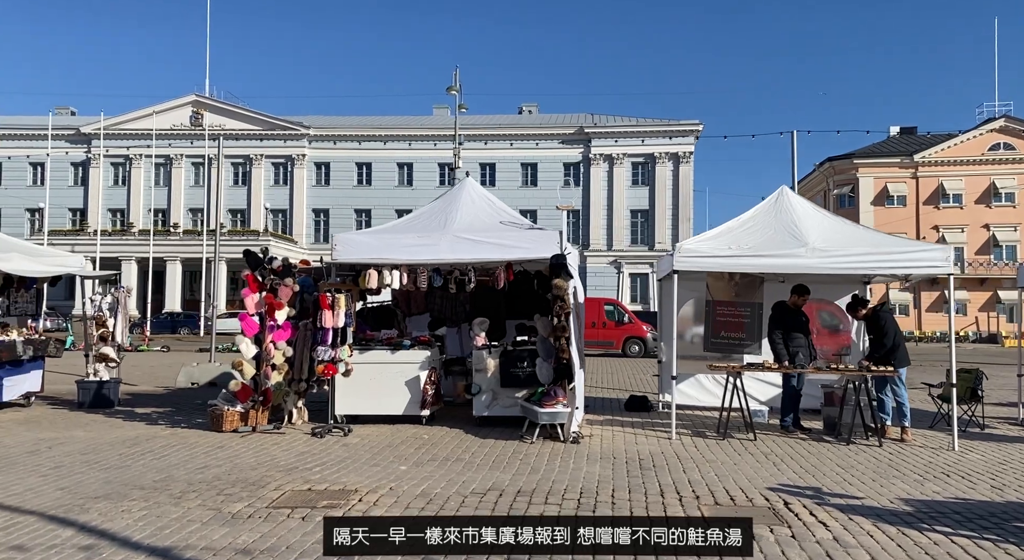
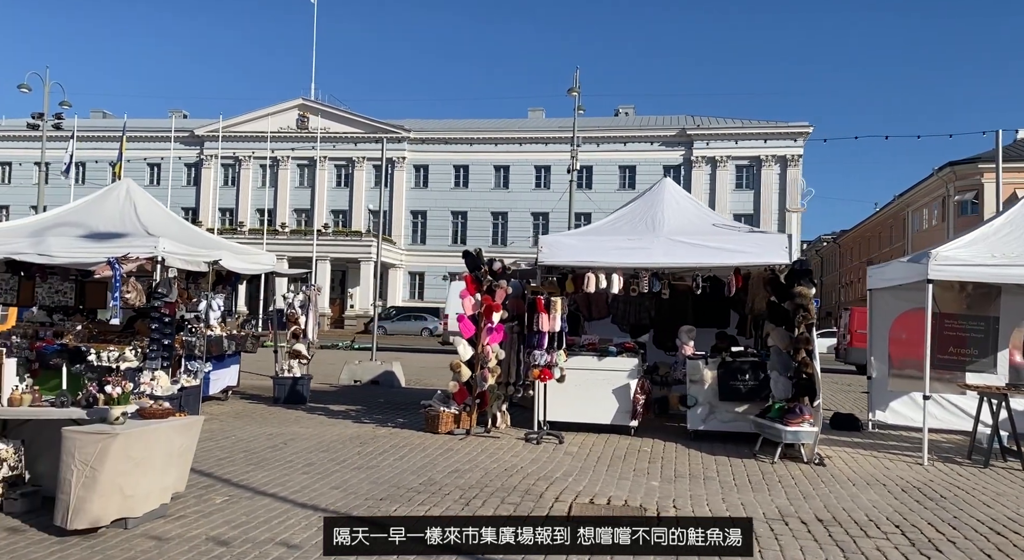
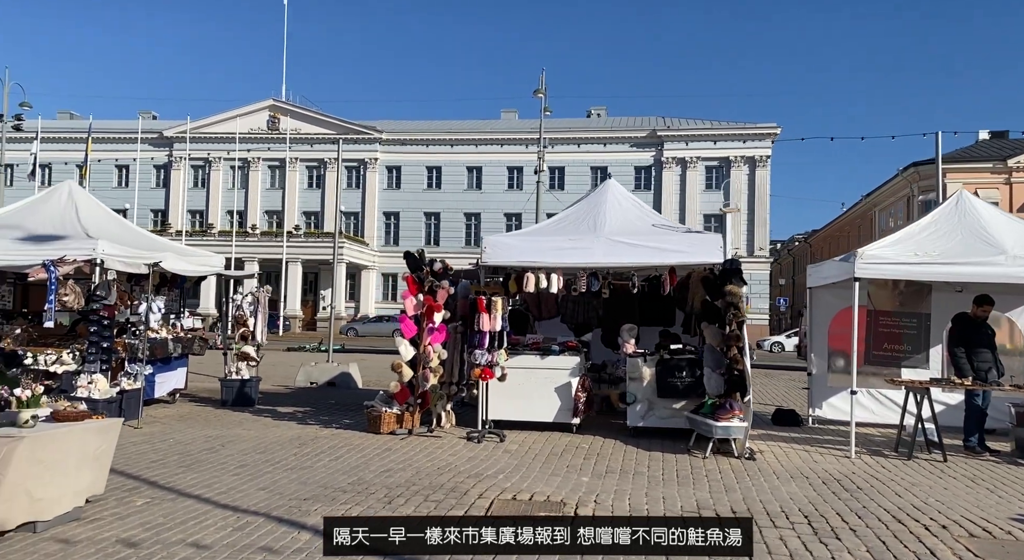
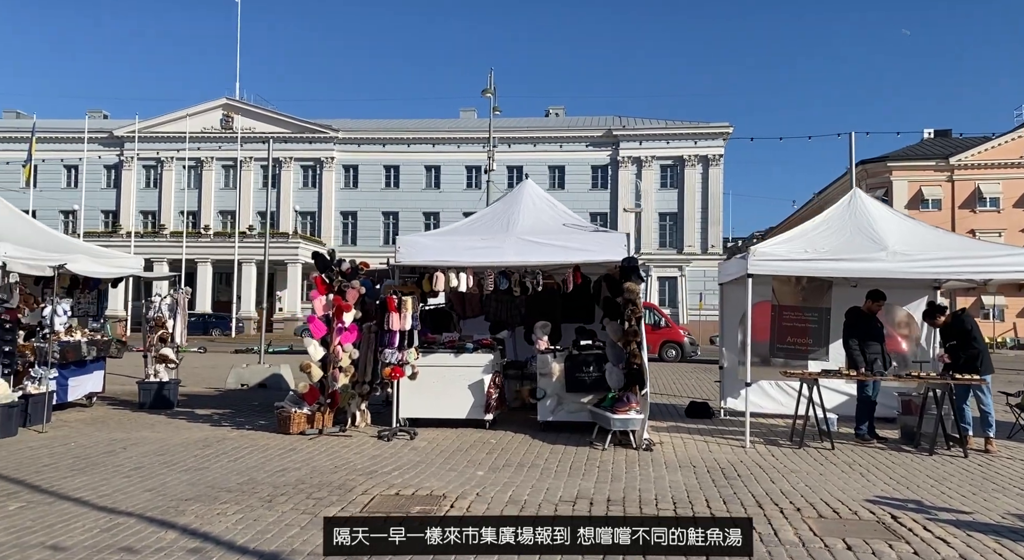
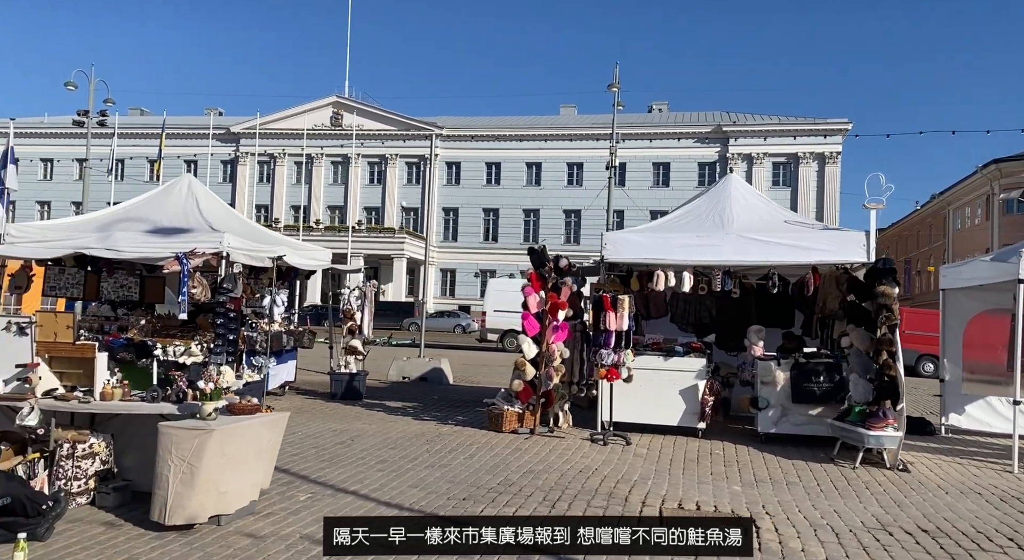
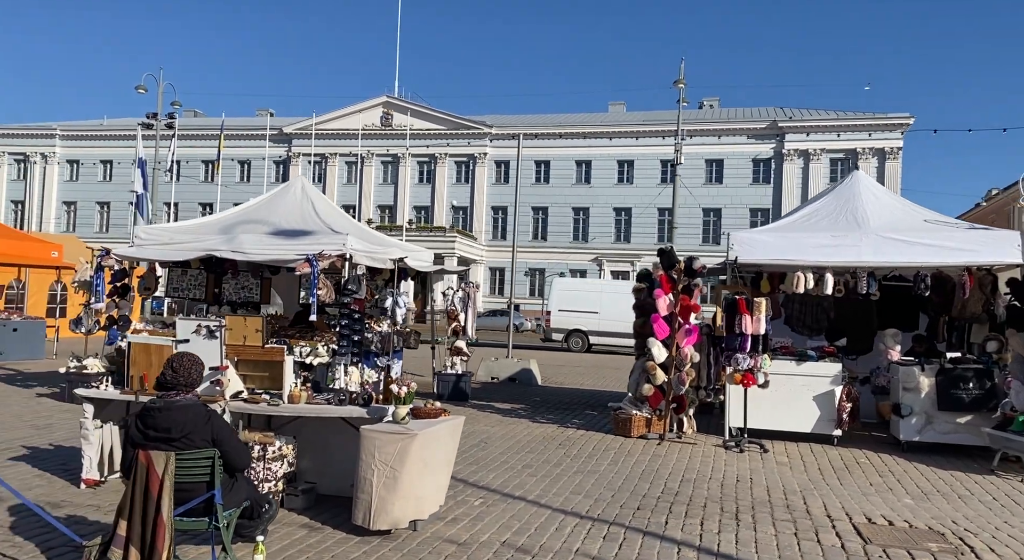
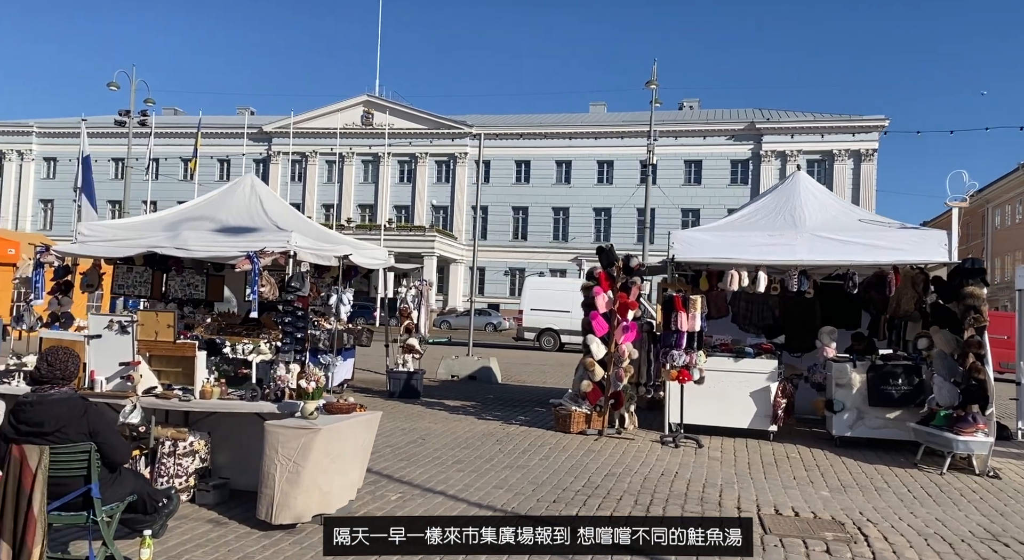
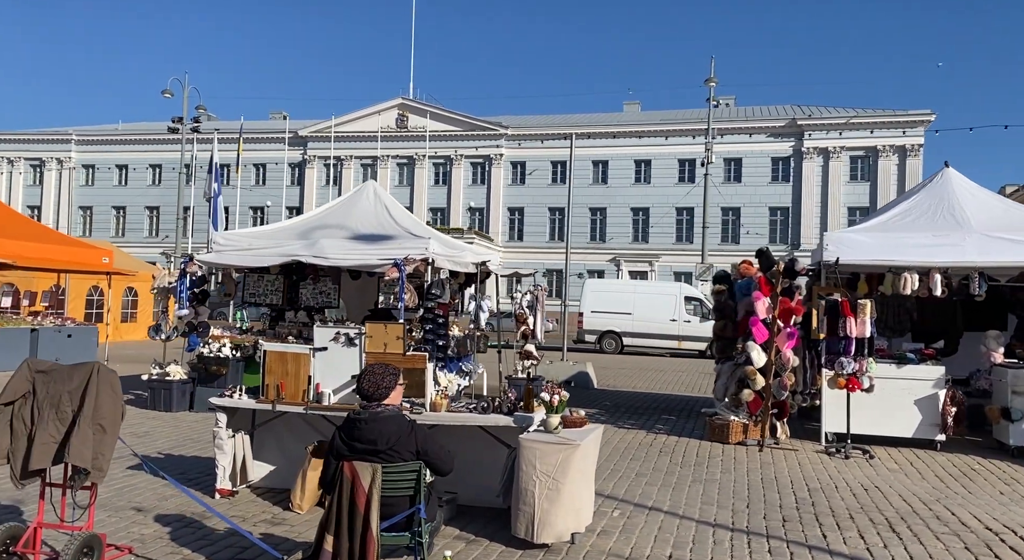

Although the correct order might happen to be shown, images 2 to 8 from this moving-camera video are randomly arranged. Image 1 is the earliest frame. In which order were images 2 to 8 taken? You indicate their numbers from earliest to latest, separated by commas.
4, 3, 2, 5, 7, 6, 8
